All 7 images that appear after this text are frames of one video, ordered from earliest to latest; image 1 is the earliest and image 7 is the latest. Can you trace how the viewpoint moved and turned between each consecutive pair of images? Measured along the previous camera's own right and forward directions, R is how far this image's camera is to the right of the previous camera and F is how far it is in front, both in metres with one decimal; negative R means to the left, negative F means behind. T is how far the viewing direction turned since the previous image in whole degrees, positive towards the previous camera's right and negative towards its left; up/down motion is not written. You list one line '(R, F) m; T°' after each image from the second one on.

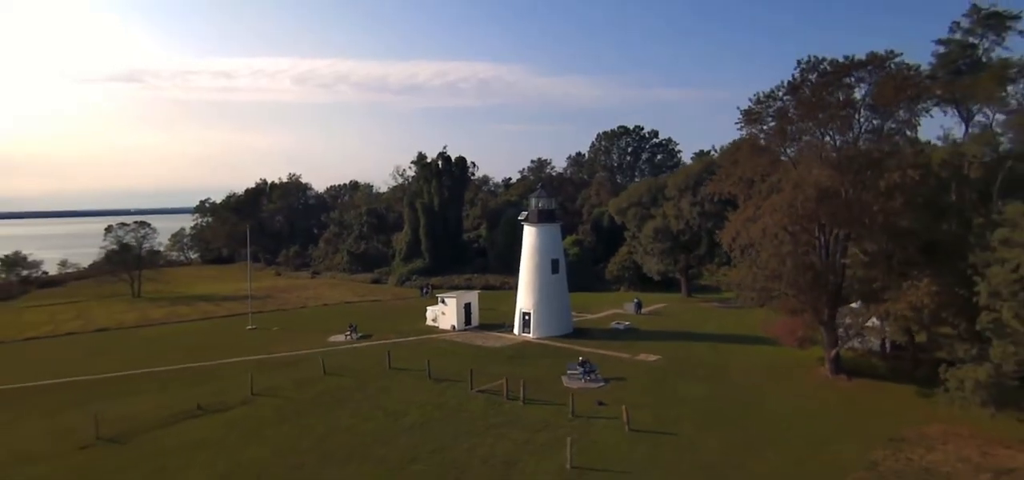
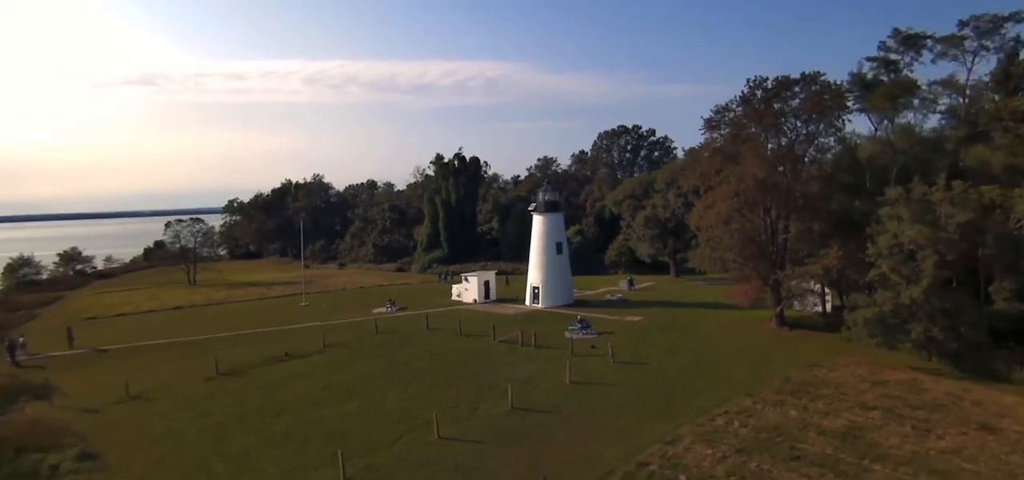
(-0.2, -6.1) m; -1°
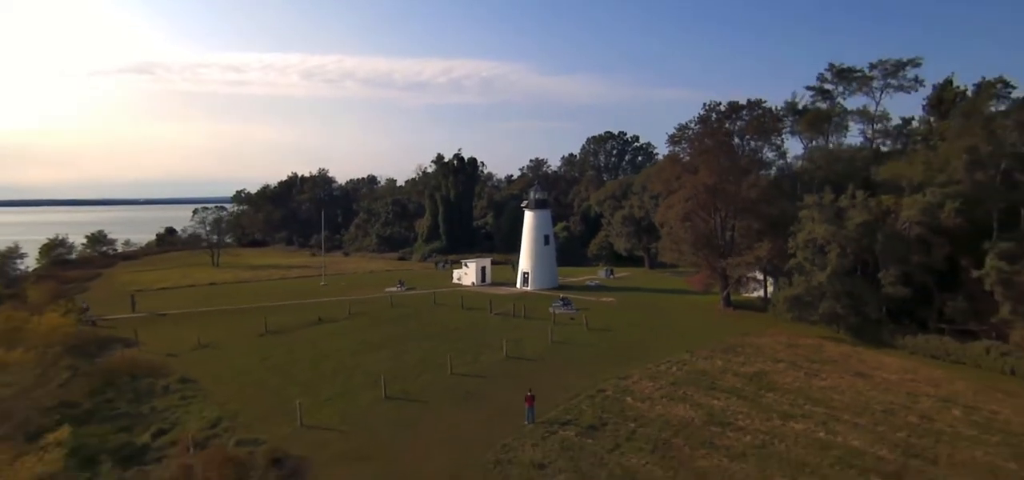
(-0.3, -5.8) m; +1°
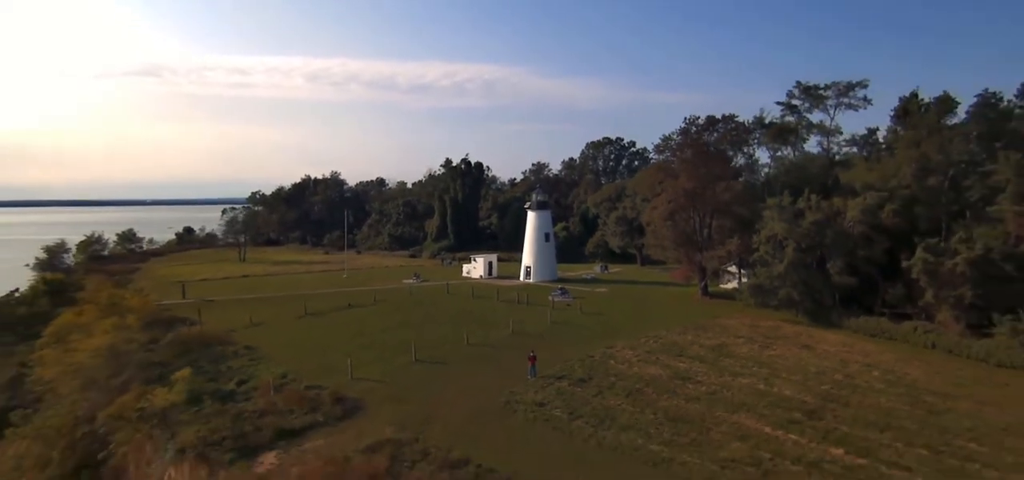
(-0.2, -5.0) m; 0°
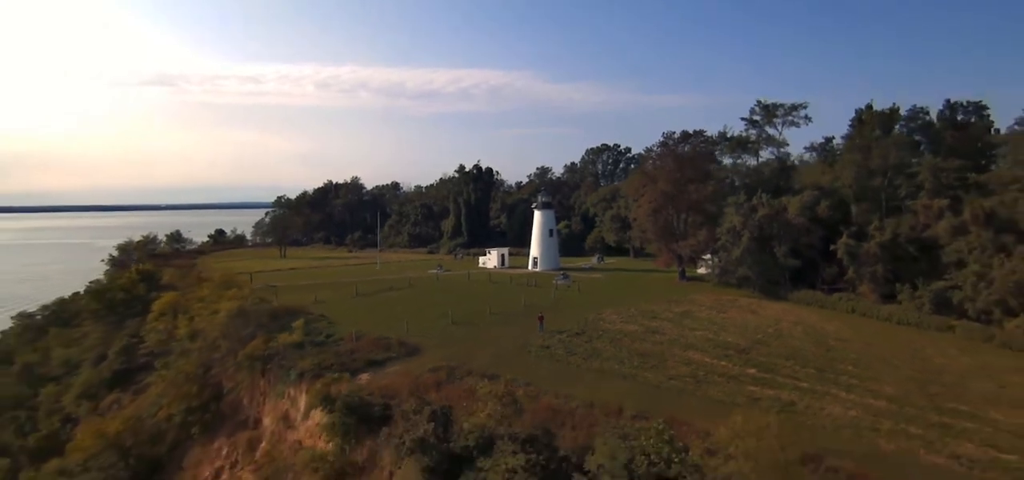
(-0.4, -8.3) m; 0°
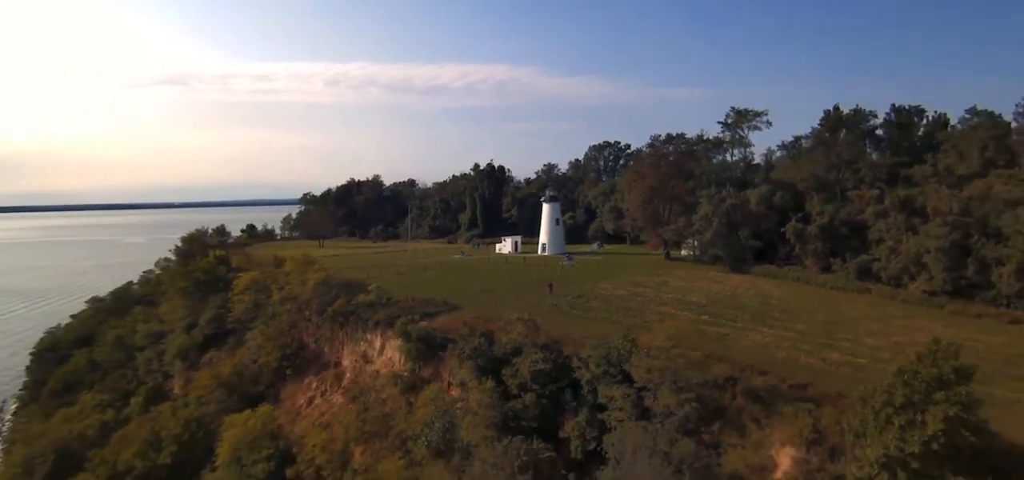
(-0.6, -9.6) m; 0°
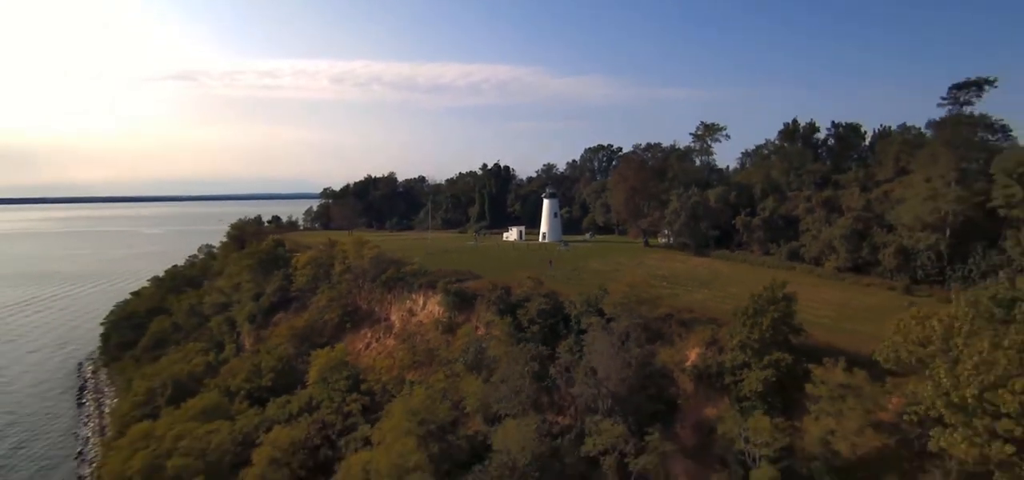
(-0.8, -12.3) m; 0°
